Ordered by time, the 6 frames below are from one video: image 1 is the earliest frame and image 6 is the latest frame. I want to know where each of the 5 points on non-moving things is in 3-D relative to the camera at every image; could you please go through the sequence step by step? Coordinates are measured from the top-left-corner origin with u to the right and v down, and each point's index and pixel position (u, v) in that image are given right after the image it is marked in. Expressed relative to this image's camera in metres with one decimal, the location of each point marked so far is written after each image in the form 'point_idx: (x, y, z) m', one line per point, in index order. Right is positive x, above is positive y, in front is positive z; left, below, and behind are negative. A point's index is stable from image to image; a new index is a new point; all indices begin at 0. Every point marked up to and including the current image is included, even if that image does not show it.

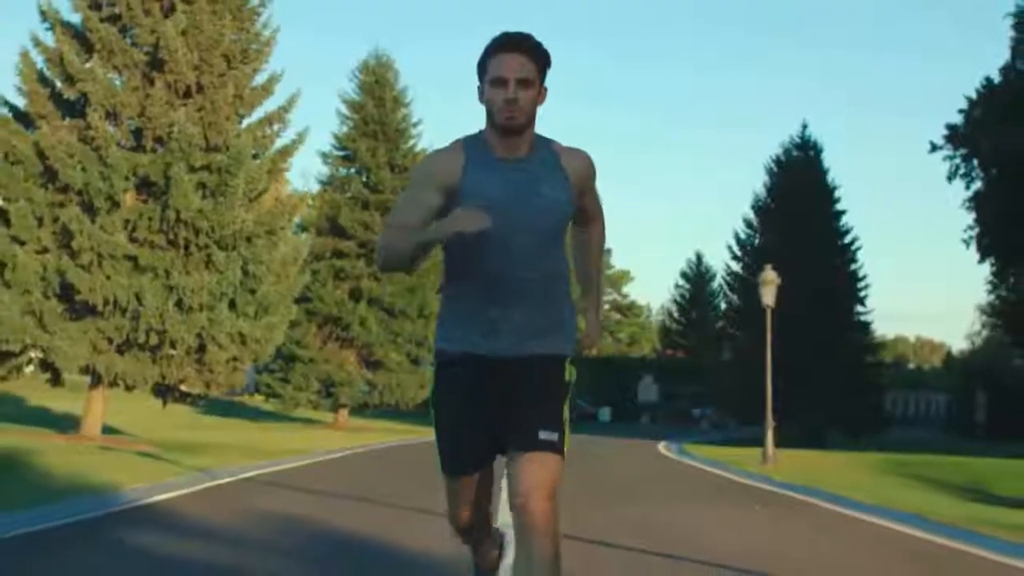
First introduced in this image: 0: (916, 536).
0: (+5.1, -3.0, +18.1) m
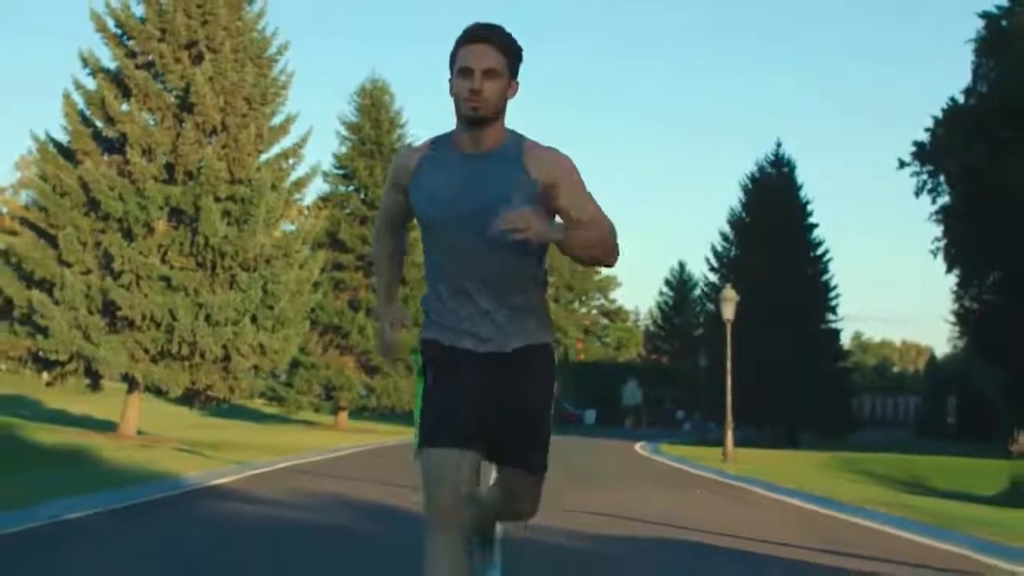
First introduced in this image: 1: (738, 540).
0: (+4.9, -3.4, +21.8) m
1: (+2.6, -2.8, +16.3) m
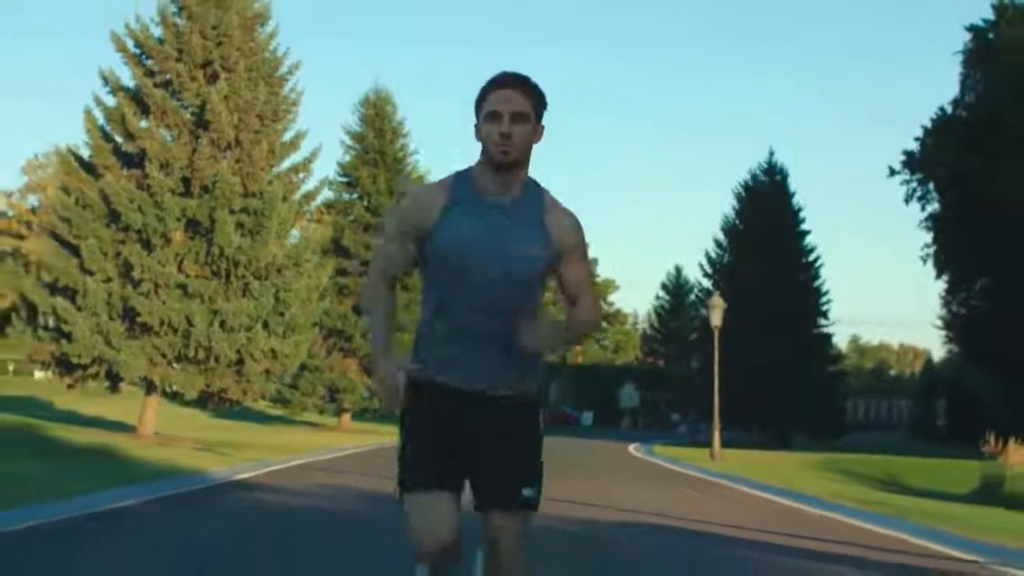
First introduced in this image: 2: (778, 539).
0: (+4.8, -3.6, +23.6) m
1: (+2.5, -3.0, +18.0) m
2: (+3.1, -2.9, +17.2) m
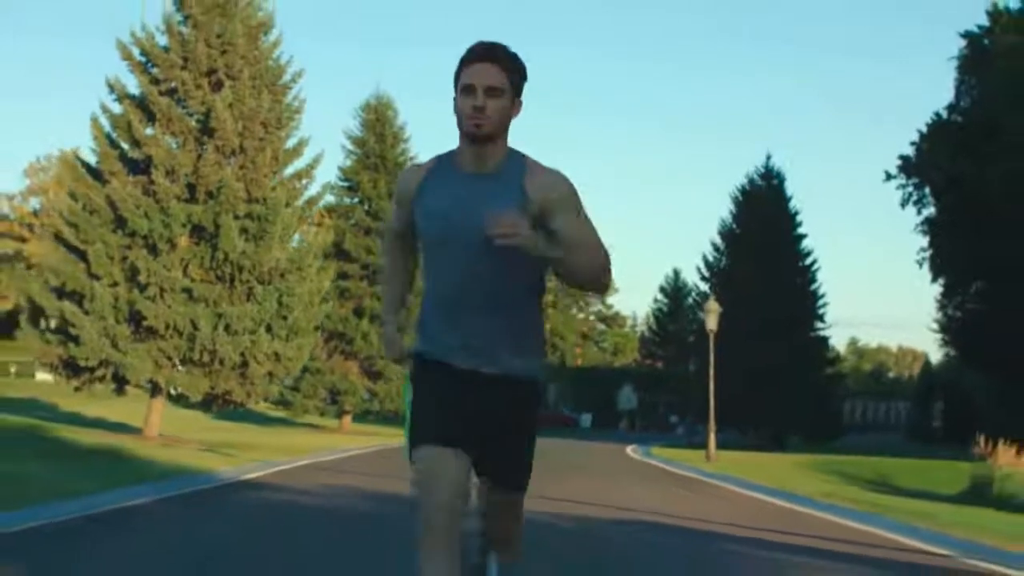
0: (+4.8, -3.7, +24.2) m
1: (+2.5, -3.0, +18.7) m
2: (+3.1, -3.0, +17.9) m
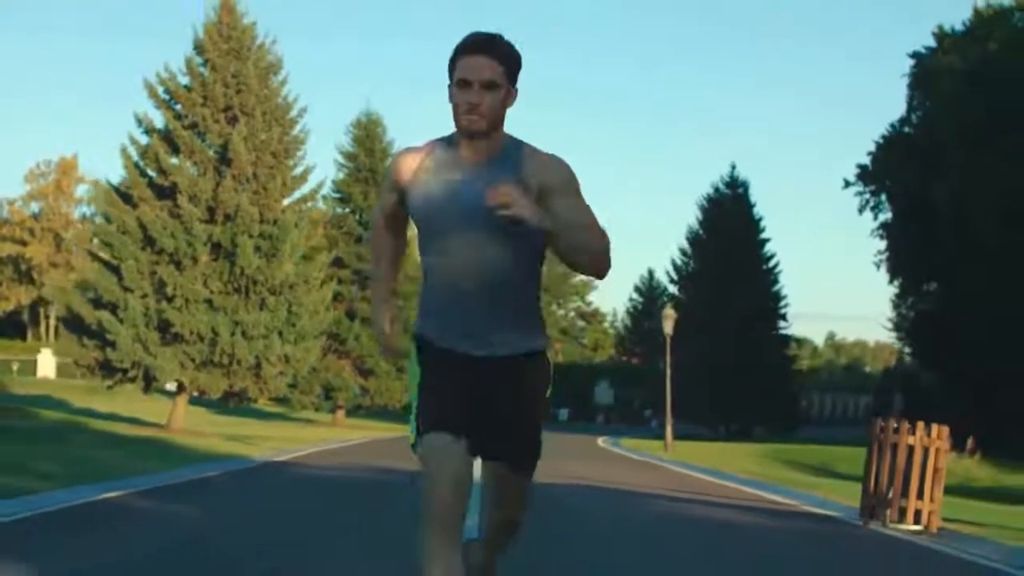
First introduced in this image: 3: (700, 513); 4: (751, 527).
0: (+4.4, -3.9, +29.1) m
1: (+2.2, -3.4, +23.5) m
2: (+2.8, -3.3, +22.8) m
3: (+2.5, -3.0, +19.3) m
4: (+2.9, -2.9, +17.5) m
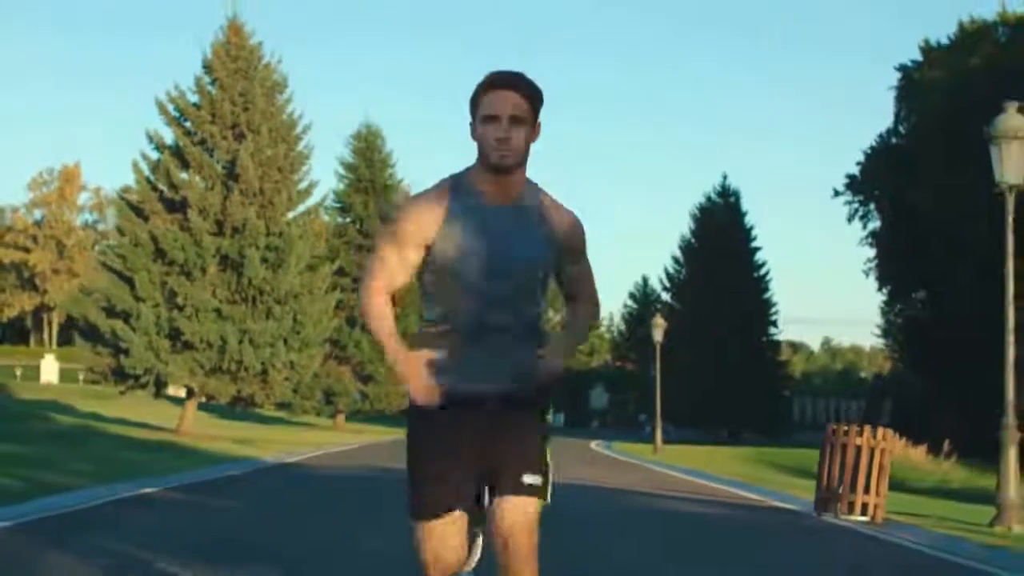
0: (+4.3, -4.2, +30.8) m
1: (+2.1, -3.6, +25.2) m
2: (+2.7, -3.5, +24.4) m
3: (+2.4, -3.2, +21.0) m
4: (+2.9, -3.1, +19.2) m
